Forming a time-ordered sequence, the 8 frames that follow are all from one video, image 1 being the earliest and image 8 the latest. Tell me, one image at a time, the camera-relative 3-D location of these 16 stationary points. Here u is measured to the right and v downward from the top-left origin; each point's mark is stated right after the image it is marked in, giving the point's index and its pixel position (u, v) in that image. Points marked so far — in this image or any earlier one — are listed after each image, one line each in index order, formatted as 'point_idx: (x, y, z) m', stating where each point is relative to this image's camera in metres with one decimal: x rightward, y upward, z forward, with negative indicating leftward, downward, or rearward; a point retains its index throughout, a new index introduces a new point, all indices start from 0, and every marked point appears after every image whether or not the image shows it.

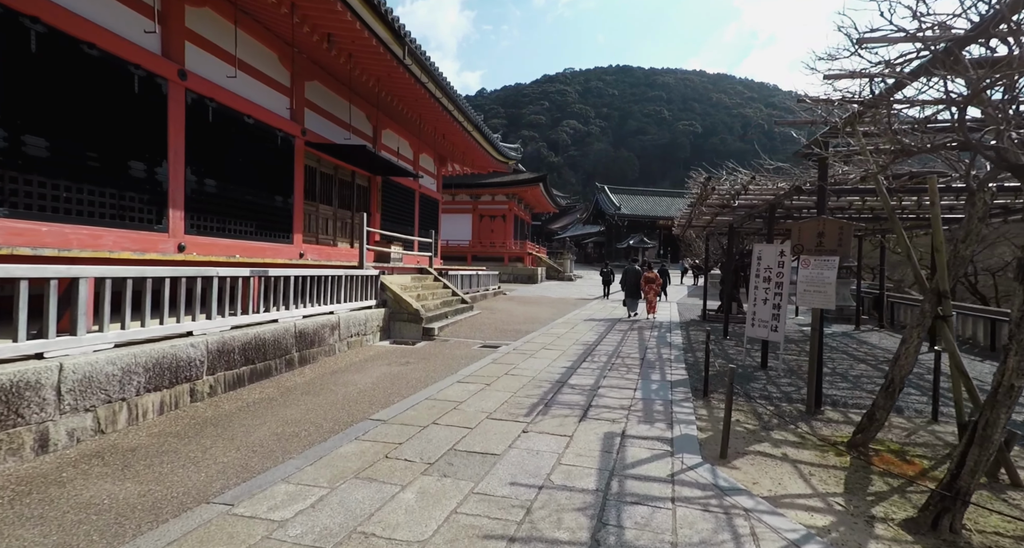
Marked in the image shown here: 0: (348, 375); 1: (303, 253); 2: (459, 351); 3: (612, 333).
0: (-1.6, -1.0, +5.6) m
1: (-3.1, +0.3, +8.5) m
2: (-0.7, -1.0, +7.6) m
3: (+1.7, -1.0, +9.5) m
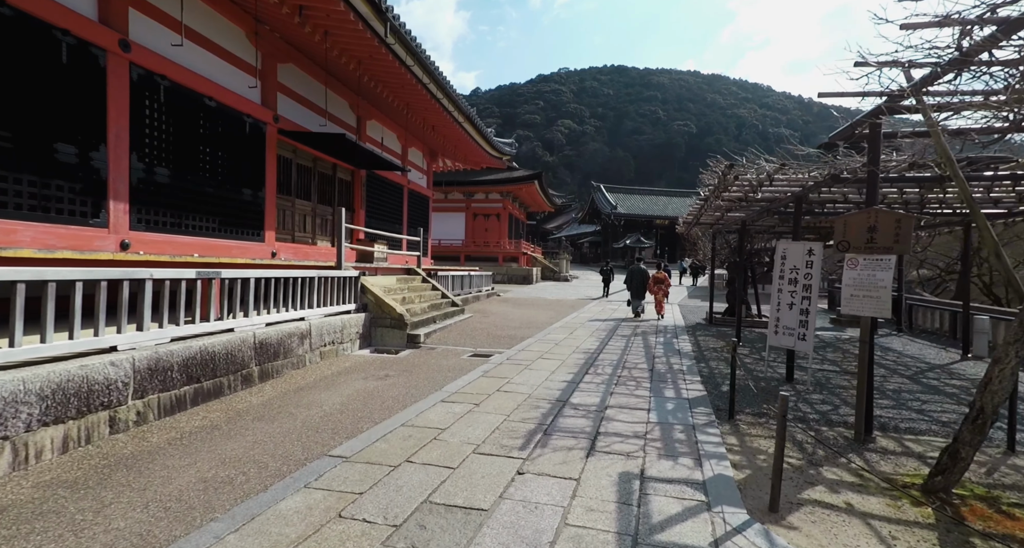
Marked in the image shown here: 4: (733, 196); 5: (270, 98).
0: (-1.7, -1.0, +4.8) m
1: (-3.2, +0.3, +7.7) m
2: (-0.8, -1.0, +6.9) m
3: (+1.6, -1.0, +8.8) m
4: (+2.6, +0.9, +6.7) m
5: (-3.2, +2.3, +7.5) m
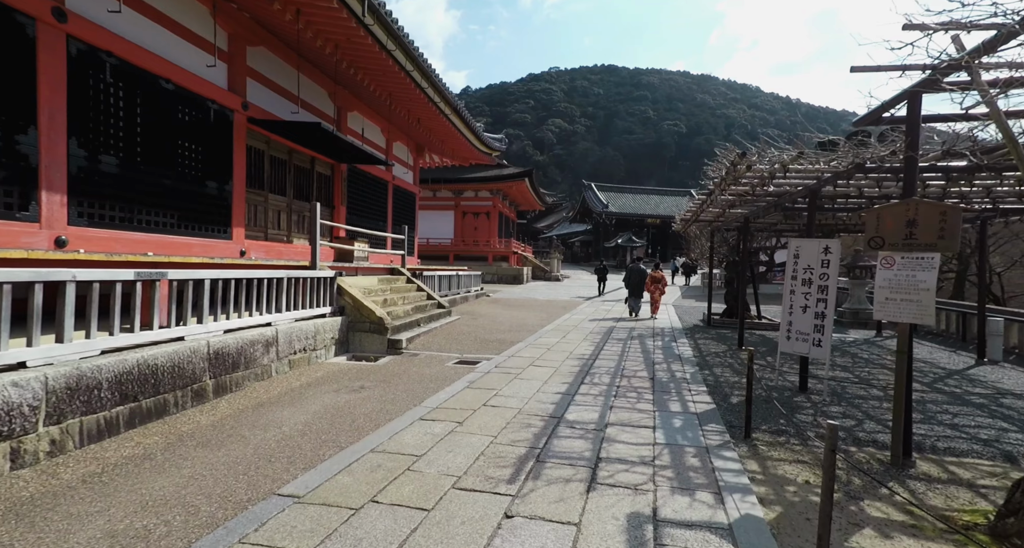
0: (-1.8, -1.0, +4.2) m
1: (-3.4, +0.3, +7.2) m
2: (-0.9, -1.0, +6.3) m
3: (+1.5, -1.0, +8.3) m
4: (+2.5, +0.9, +6.2) m
5: (-3.4, +2.3, +6.9) m
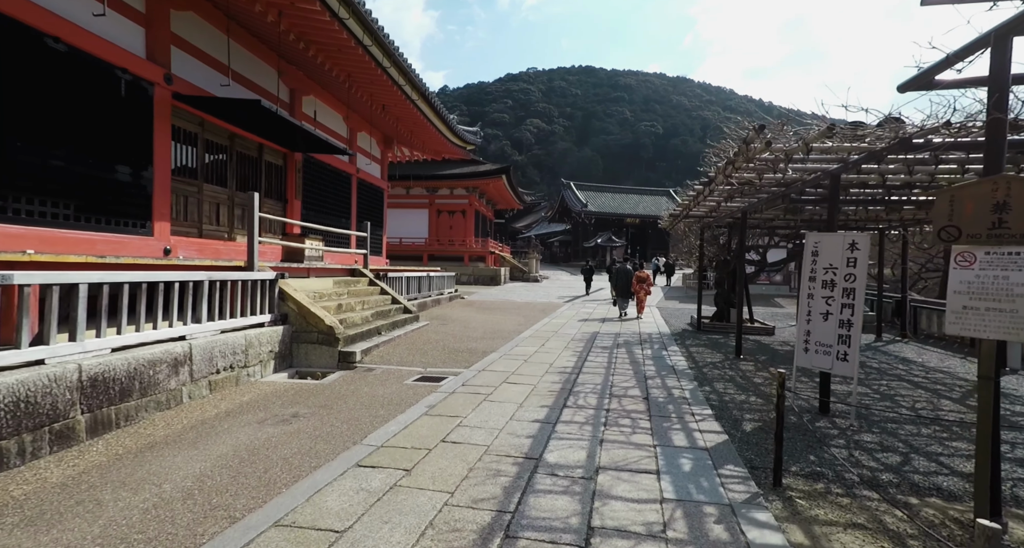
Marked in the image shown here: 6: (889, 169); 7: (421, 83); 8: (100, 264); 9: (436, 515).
0: (-2.0, -1.0, +3.3) m
1: (-3.7, +0.3, +6.1) m
2: (-1.2, -1.1, +5.4) m
3: (+1.1, -1.0, +7.4) m
4: (+2.2, +0.9, +5.4) m
5: (-3.7, +2.3, +5.8) m
6: (+3.1, +0.8, +4.6) m
7: (-1.6, +3.4, +9.9) m
8: (-3.4, +0.1, +4.7) m
9: (-0.3, -1.1, +2.6) m
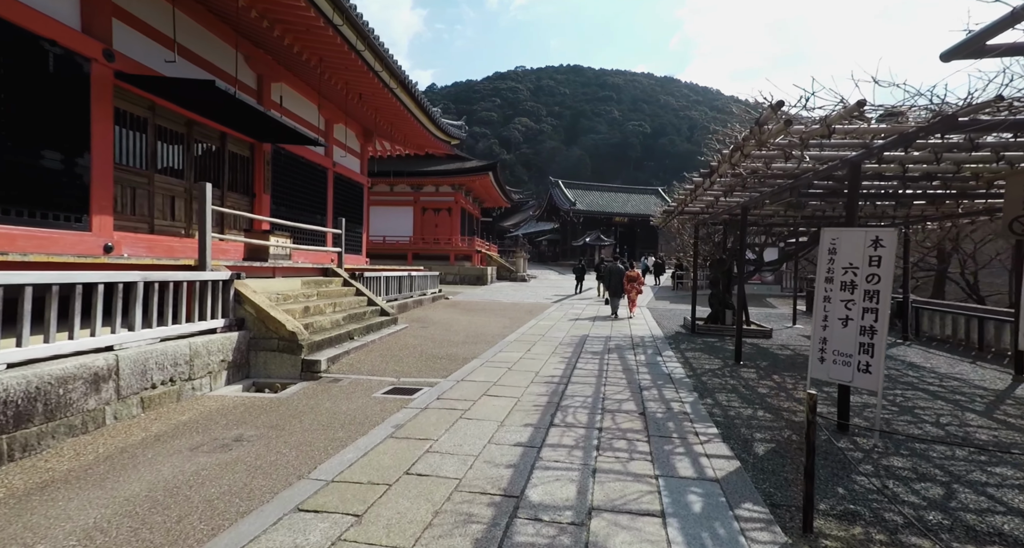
0: (-2.1, -1.0, +2.7) m
1: (-3.9, +0.3, +5.5) m
2: (-1.4, -1.1, +4.8) m
3: (+0.9, -1.0, +6.9) m
4: (+2.1, +0.9, +4.8) m
5: (-3.8, +2.3, +5.2) m
6: (+2.9, +0.8, +4.1) m
7: (-1.9, +3.4, +9.3) m
8: (-3.6, +0.1, +4.1) m
9: (-0.5, -1.1, +2.0) m
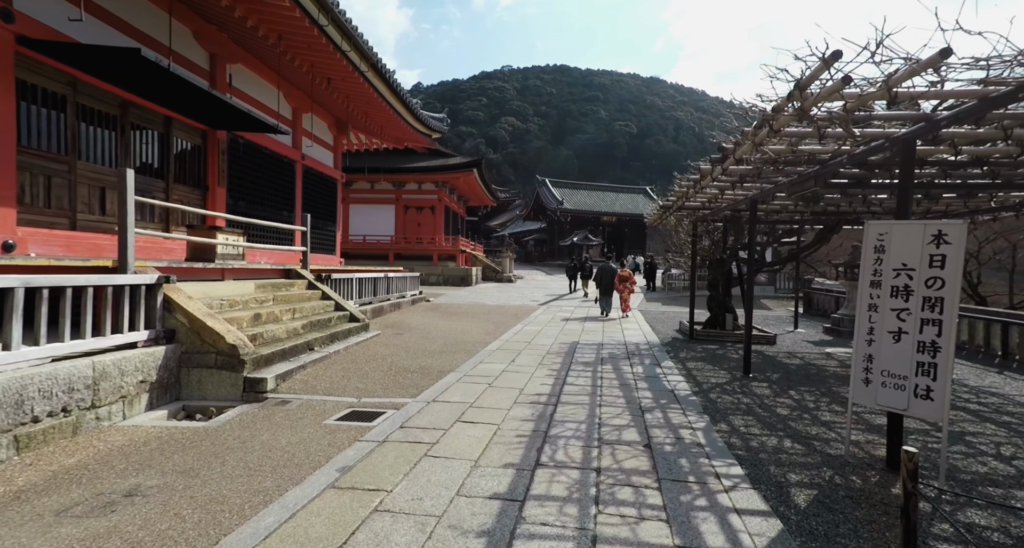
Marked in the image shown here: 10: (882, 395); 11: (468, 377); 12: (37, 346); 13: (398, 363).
0: (-2.2, -1.1, +1.8) m
1: (-4.0, +0.3, +4.6) m
2: (-1.5, -1.1, +3.9) m
3: (+0.7, -1.1, +6.1) m
4: (+1.9, +0.9, +4.1) m
5: (-4.0, +2.3, +4.3) m
6: (+2.8, +0.8, +3.4) m
7: (-2.1, +3.3, +8.4) m
8: (-3.7, +0.1, +3.2) m
9: (-0.5, -1.1, +1.2) m
10: (+2.2, -0.7, +3.3) m
11: (-0.4, -1.0, +5.7) m
12: (-2.9, -0.4, +3.5) m
13: (-1.3, -1.0, +6.4) m
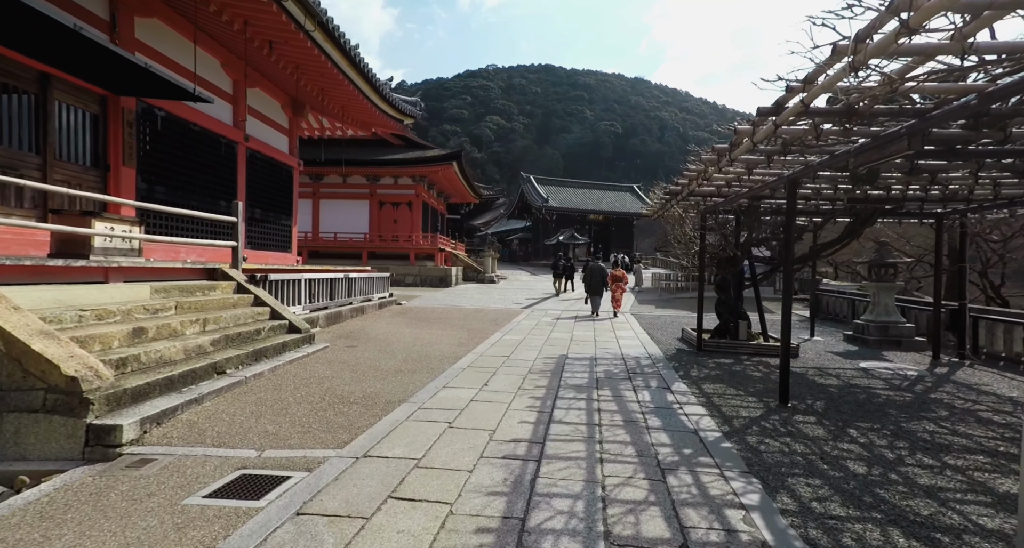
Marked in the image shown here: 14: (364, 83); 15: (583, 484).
0: (-2.3, -1.1, +0.4) m
1: (-4.2, +0.3, +3.1) m
2: (-1.7, -1.1, +2.5) m
3: (+0.5, -1.1, +4.7) m
4: (+1.7, +0.9, +2.7) m
5: (-4.2, +2.3, +2.8) m
6: (+2.6, +0.8, +2.0) m
7: (-2.4, +3.3, +7.0) m
8: (-3.9, +0.1, +1.7) m
9: (-0.7, -1.1, -0.2) m
10: (+2.0, -0.7, +1.9) m
11: (-0.7, -1.0, +4.3) m
12: (-3.1, -0.4, +2.0) m
13: (-1.5, -1.0, +5.0) m
14: (-2.5, +3.3, +9.8) m
15: (+0.4, -1.1, +3.0) m
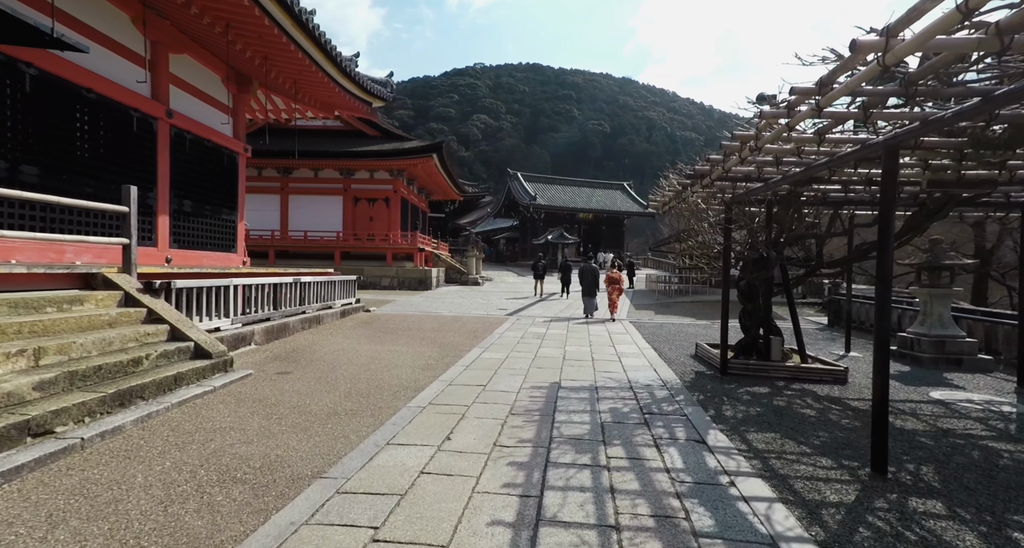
0: (-2.4, -1.1, -1.3) m
1: (-4.4, +0.2, +1.4) m
2: (-1.8, -1.1, +0.9) m
3: (+0.3, -1.1, +3.2) m
4: (+1.6, +0.8, +1.2) m
5: (-4.3, +2.2, +1.1) m
6: (+2.5, +0.8, +0.5) m
7: (-2.6, +3.3, +5.4) m
8: (-4.0, 0.0, +0.1) m
9: (-0.7, -1.2, -1.8) m
10: (+1.9, -0.8, +0.4) m
11: (-0.8, -1.1, +2.7) m
12: (-3.2, -0.5, +0.4) m
13: (-1.7, -1.1, +3.4) m
14: (-2.8, +3.2, +8.1) m
15: (+0.2, -1.1, +1.4) m
